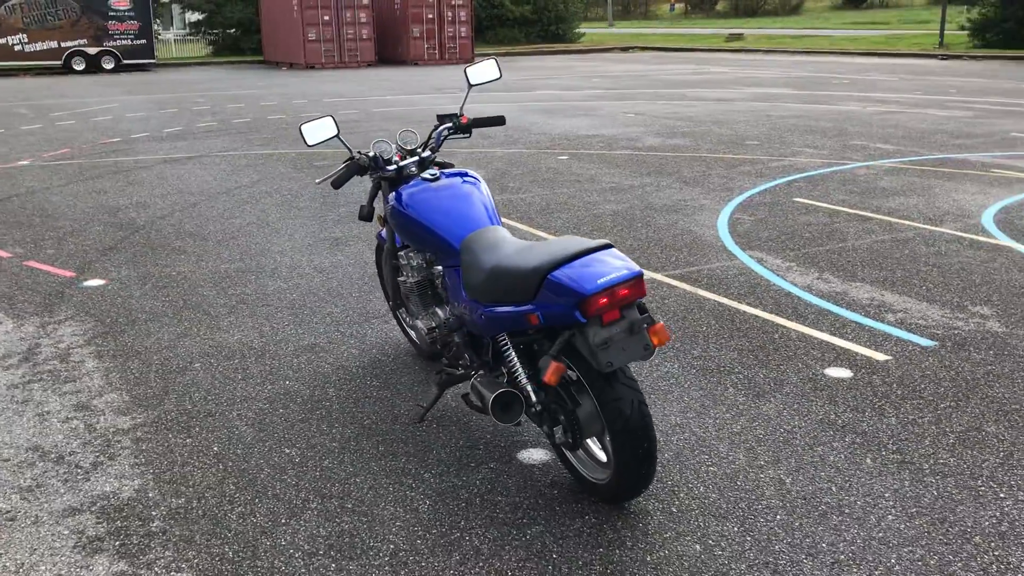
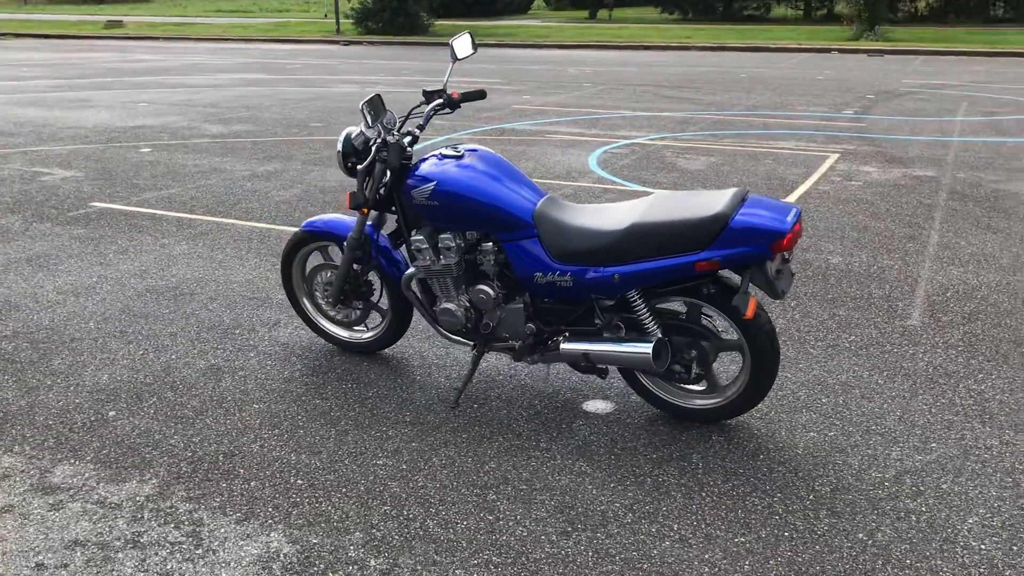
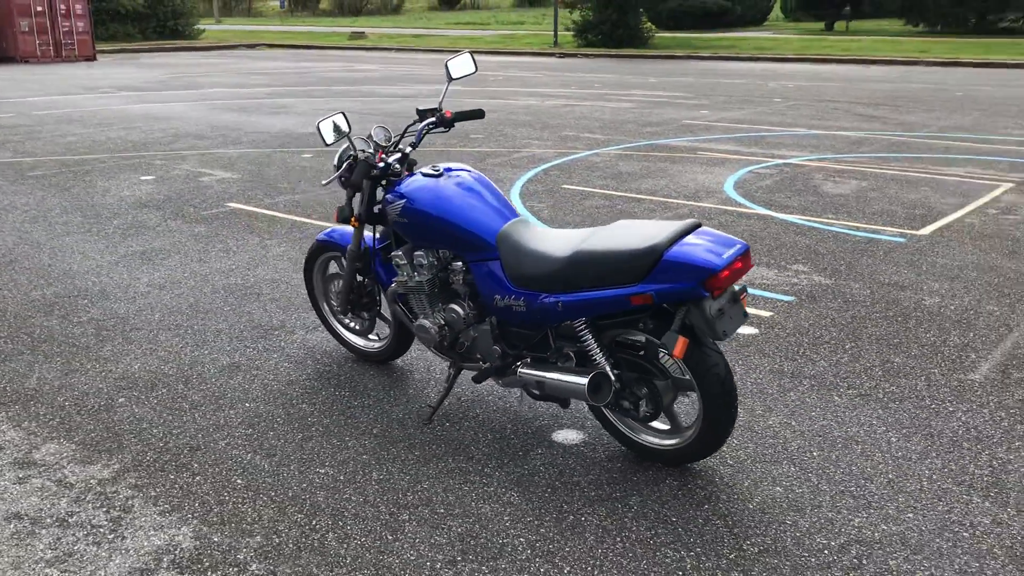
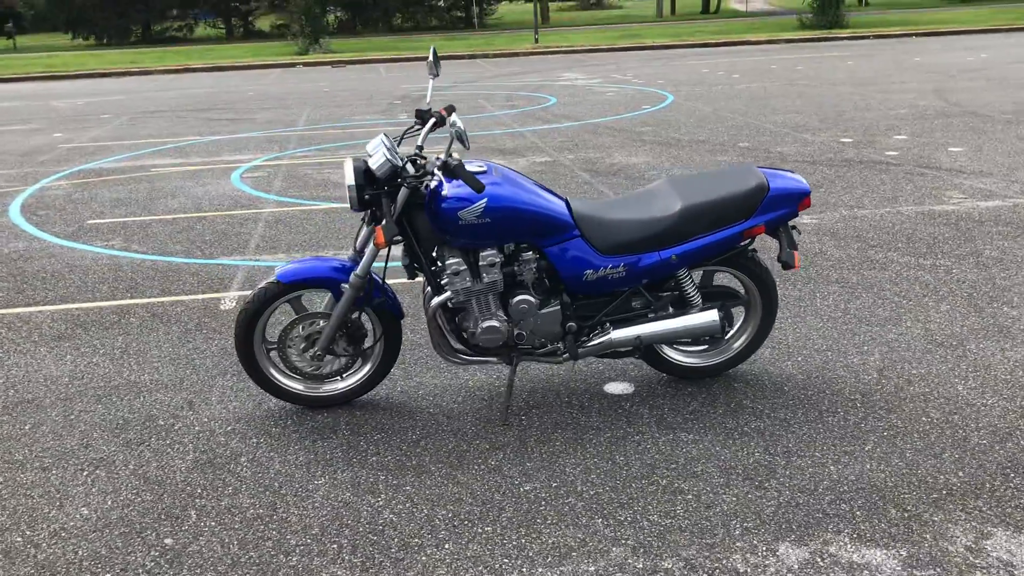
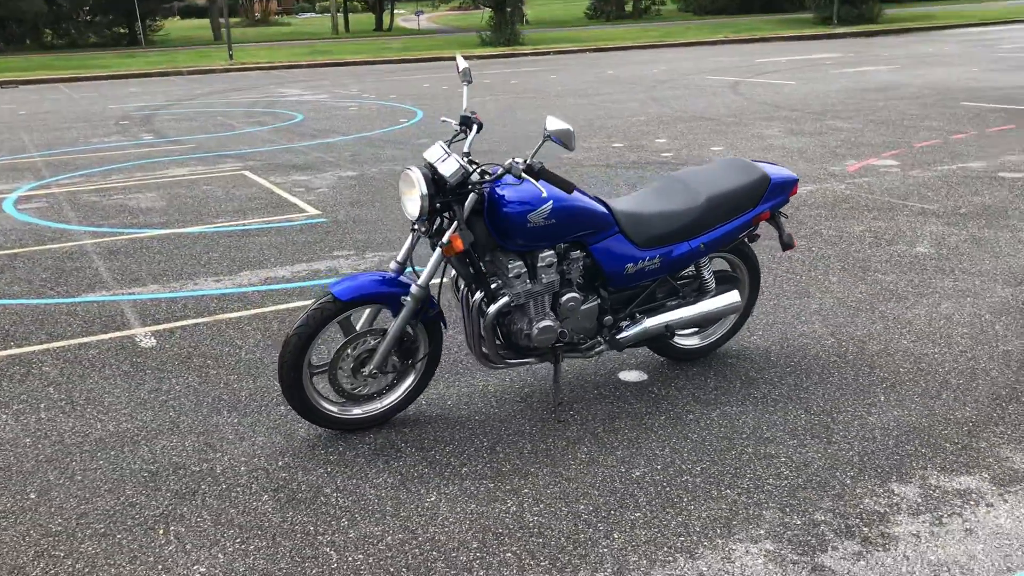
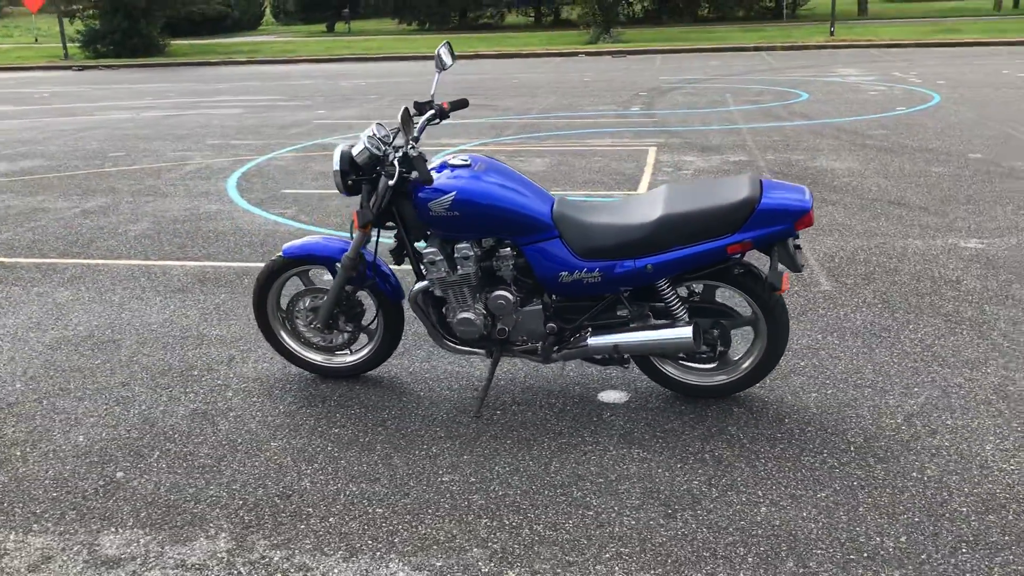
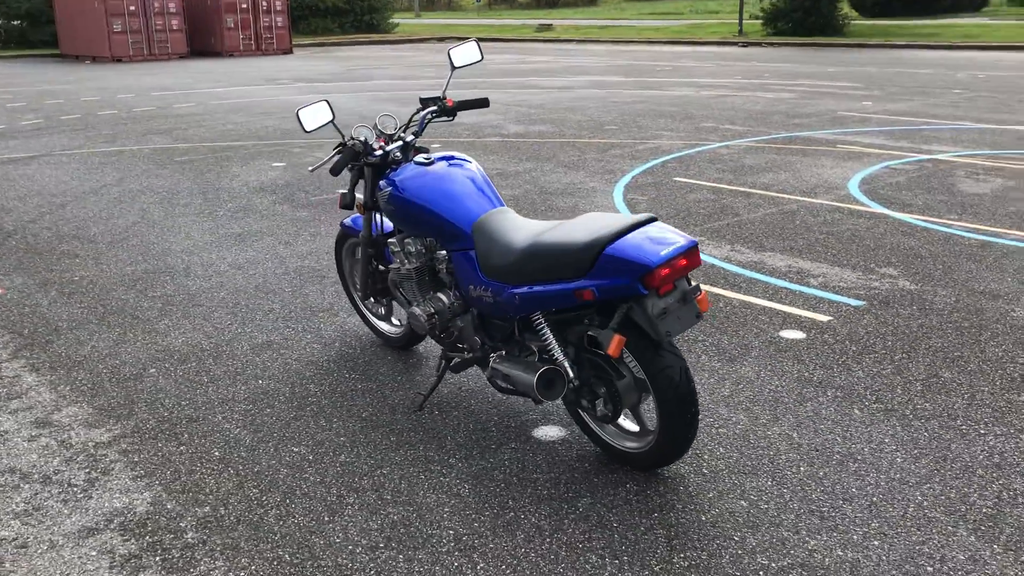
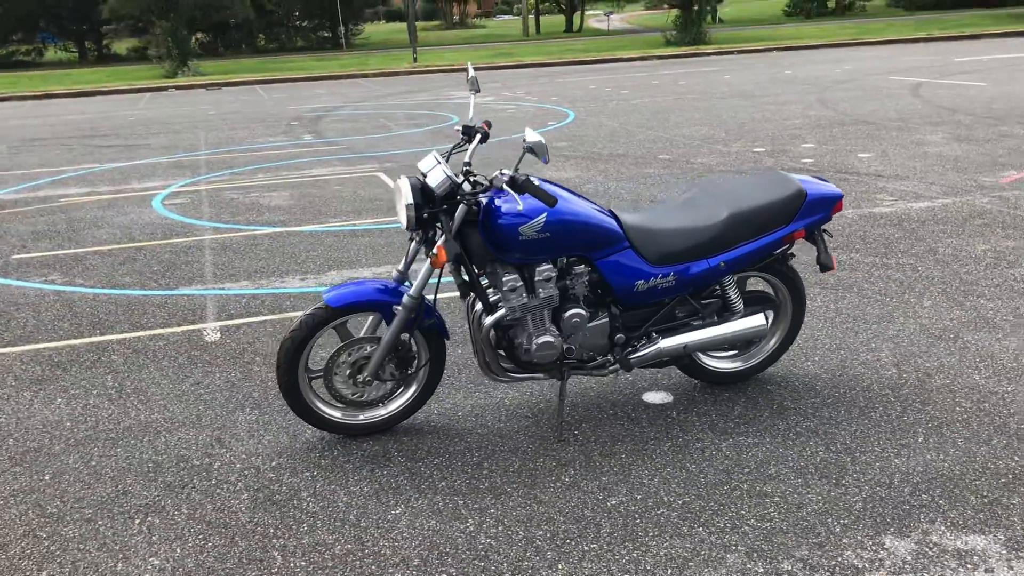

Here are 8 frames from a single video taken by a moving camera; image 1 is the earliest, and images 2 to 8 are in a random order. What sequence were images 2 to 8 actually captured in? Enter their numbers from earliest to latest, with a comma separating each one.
7, 3, 2, 6, 4, 8, 5
